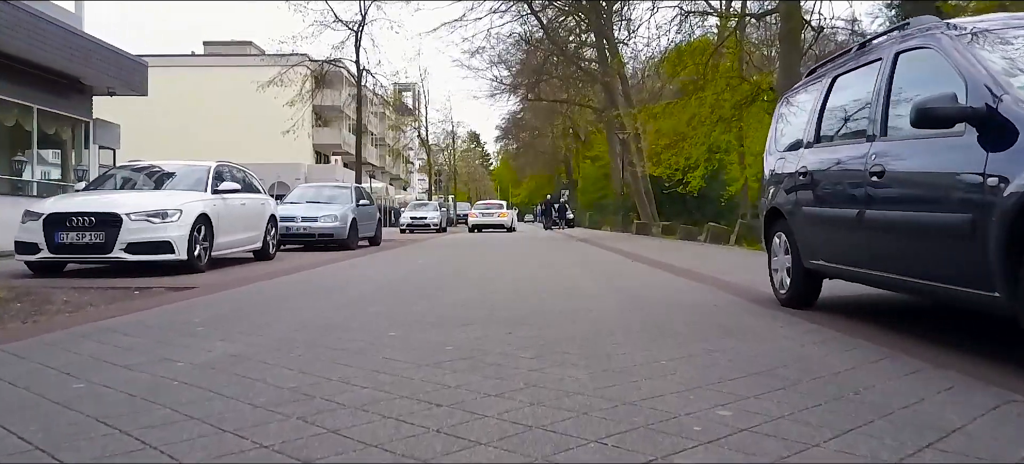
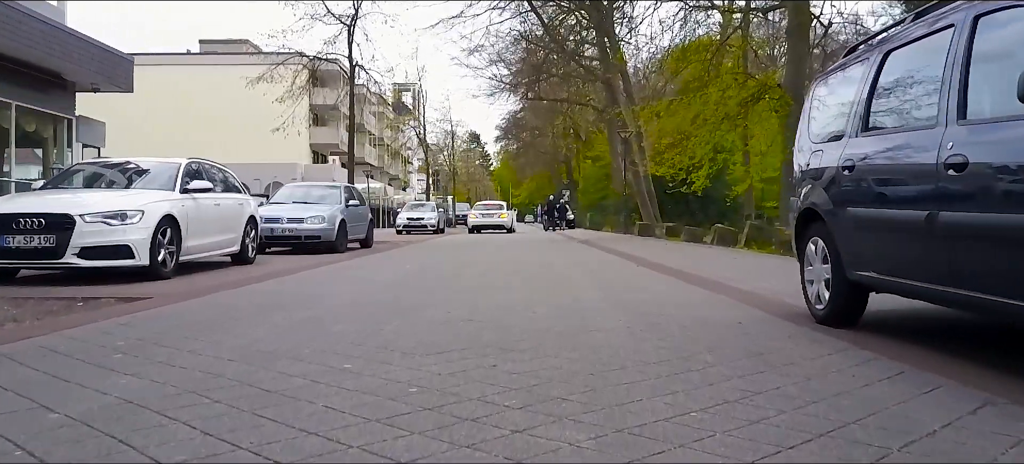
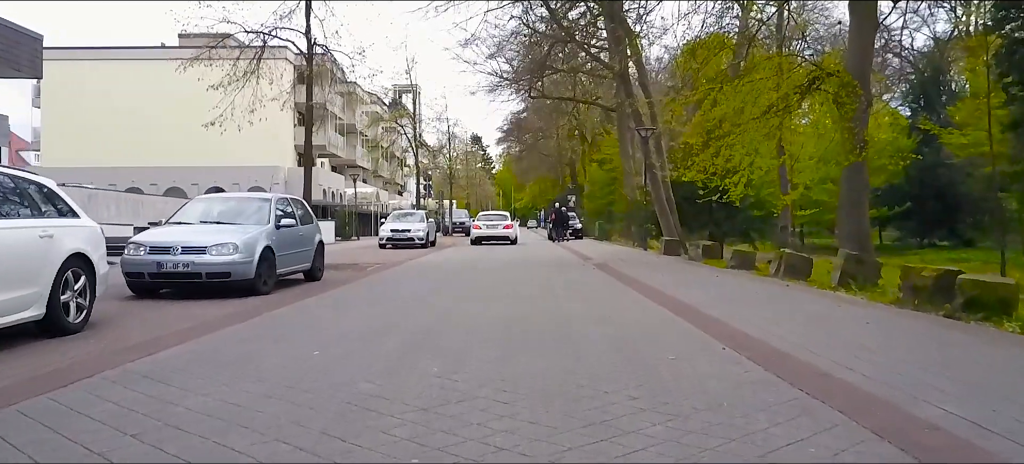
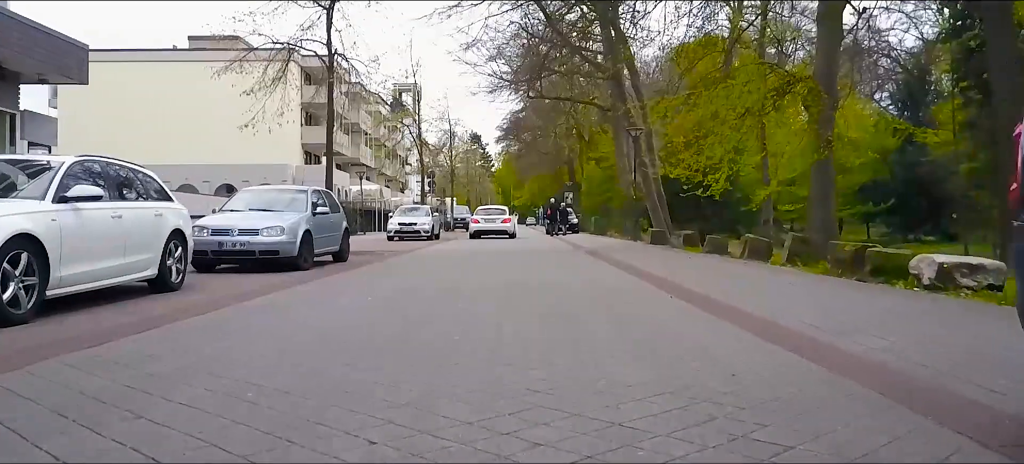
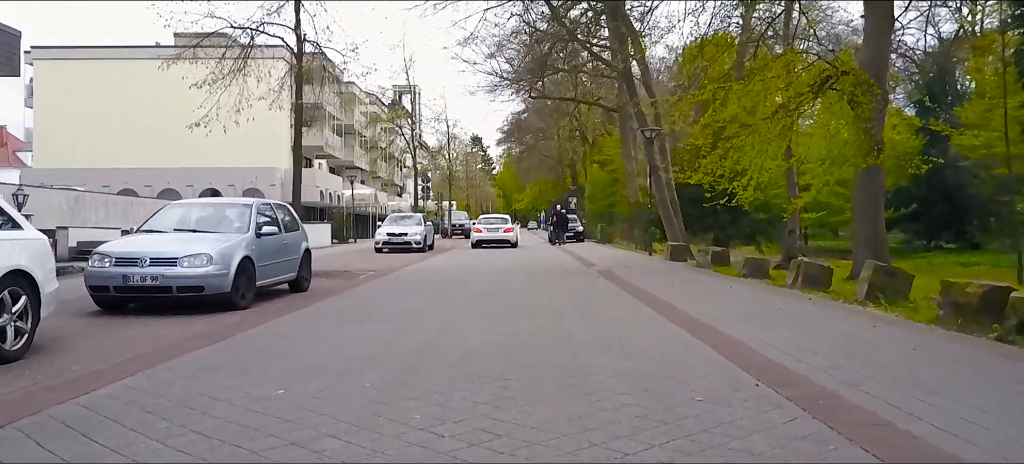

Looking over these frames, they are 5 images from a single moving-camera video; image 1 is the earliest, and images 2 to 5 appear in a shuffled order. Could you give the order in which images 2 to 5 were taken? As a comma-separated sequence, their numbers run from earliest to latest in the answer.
2, 4, 3, 5
